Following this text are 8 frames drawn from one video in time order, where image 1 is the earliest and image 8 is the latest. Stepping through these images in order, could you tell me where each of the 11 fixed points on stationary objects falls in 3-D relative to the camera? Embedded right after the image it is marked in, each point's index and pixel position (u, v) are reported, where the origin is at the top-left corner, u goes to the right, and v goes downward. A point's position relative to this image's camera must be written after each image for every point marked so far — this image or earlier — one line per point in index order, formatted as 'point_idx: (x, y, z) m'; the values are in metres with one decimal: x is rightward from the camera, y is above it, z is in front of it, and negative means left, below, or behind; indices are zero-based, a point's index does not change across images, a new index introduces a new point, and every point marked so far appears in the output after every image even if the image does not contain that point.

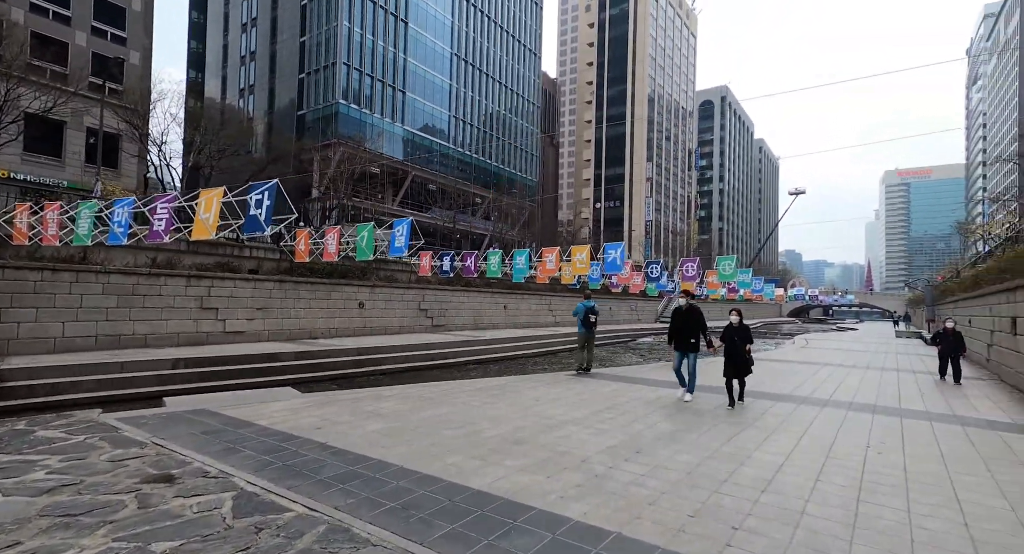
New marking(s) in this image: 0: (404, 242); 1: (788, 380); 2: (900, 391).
0: (-1.8, +0.6, +9.2) m
1: (+4.9, -1.7, +9.5) m
2: (+5.8, -1.6, +8.2) m
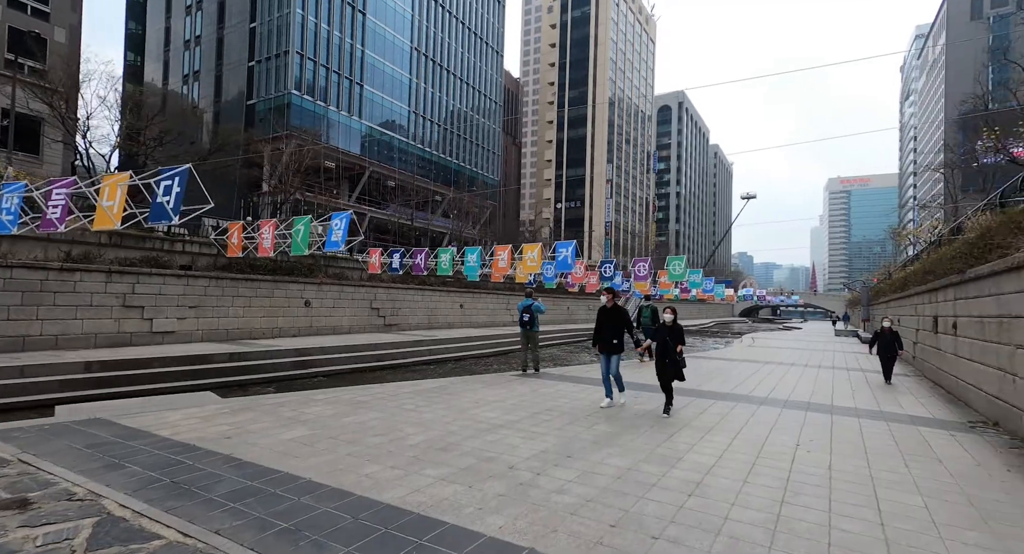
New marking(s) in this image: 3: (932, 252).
0: (-2.7, +0.7, +8.9) m
1: (+3.9, -1.7, +9.6) m
2: (+5.0, -1.7, +8.4) m
3: (+9.2, +0.6, +12.0) m
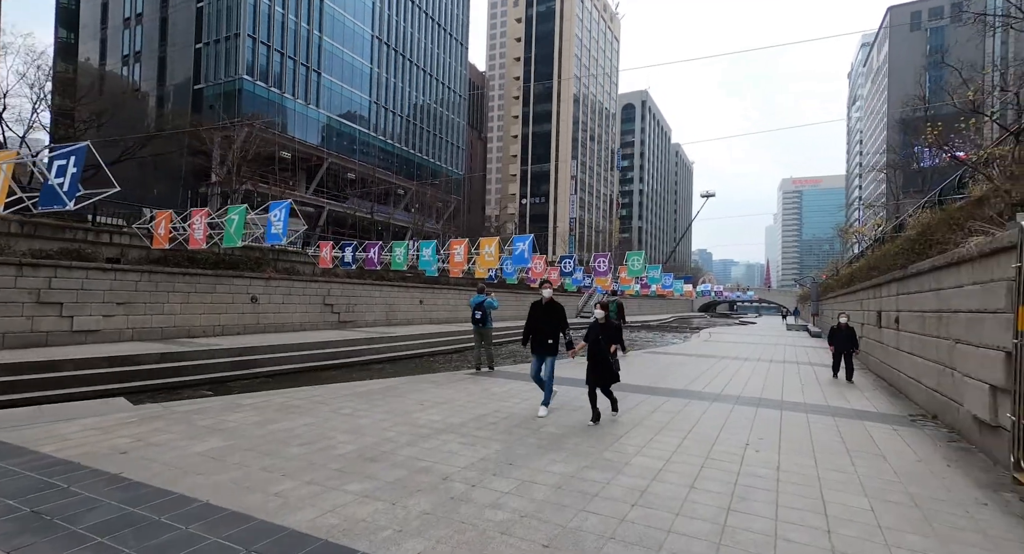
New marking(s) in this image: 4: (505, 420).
0: (-3.5, +0.7, +8.3) m
1: (+3.1, -1.7, +9.5) m
2: (+4.2, -1.6, +8.4) m
3: (+8.2, +0.6, +12.3) m
4: (-0.1, -1.5, +5.9) m
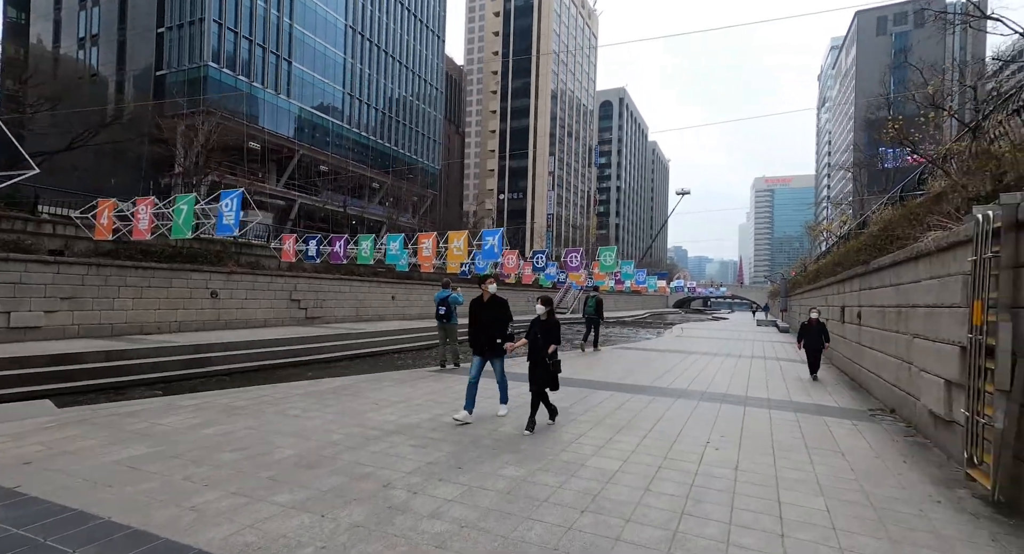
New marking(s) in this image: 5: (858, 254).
0: (-4.0, +0.8, +8.0) m
1: (+2.5, -1.6, +9.4) m
2: (+3.7, -1.6, +8.4) m
3: (+7.5, +0.7, +12.4) m
4: (-0.5, -1.5, +5.7) m
5: (+5.8, +0.4, +9.2) m
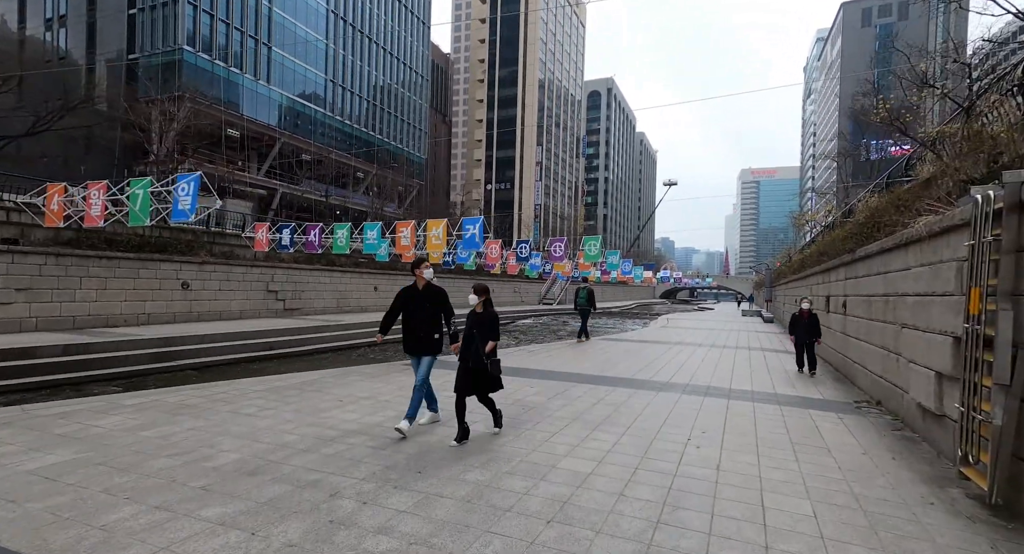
0: (-4.4, +1.0, +7.5) m
1: (+2.1, -1.4, +9.2) m
2: (+3.3, -1.4, +8.1) m
3: (+7.1, +1.0, +12.2) m
4: (-0.8, -1.4, +5.4) m
5: (+5.4, +0.6, +8.9) m
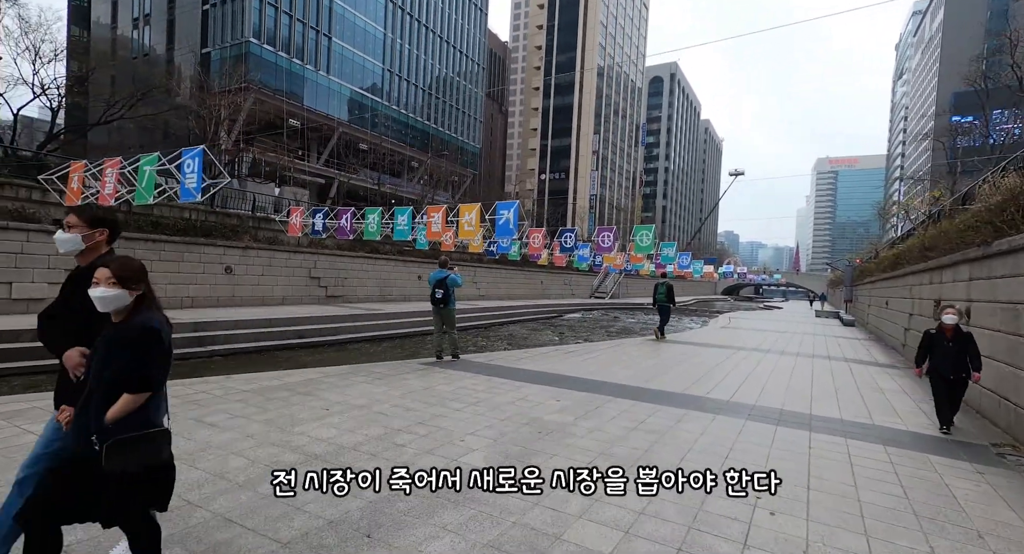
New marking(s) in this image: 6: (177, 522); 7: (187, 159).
0: (-4.0, +1.2, +6.8) m
1: (+2.6, -1.3, +7.8) m
2: (+3.7, -1.3, +6.7) m
3: (+7.9, +1.0, +10.3) m
4: (-0.7, -1.3, +4.4) m
5: (+5.9, +0.6, +7.3) m
6: (-1.6, -1.2, +2.7) m
7: (-4.2, +1.5, +7.1) m
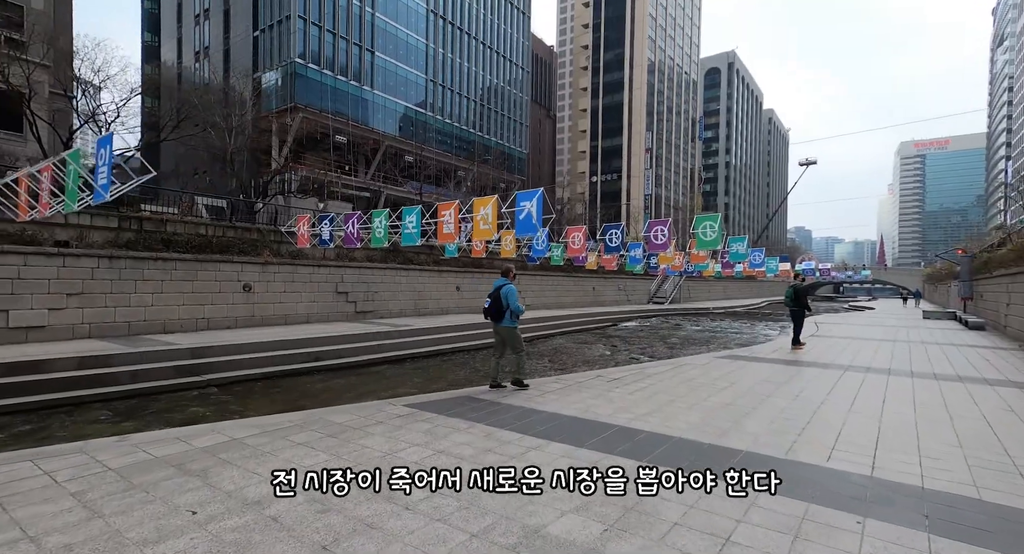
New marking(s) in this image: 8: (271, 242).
0: (-3.9, +1.0, +5.2) m
1: (+2.8, -1.3, +5.5) m
2: (+3.8, -1.3, +4.2) m
3: (+8.2, +1.2, +7.4) m
4: (-0.8, -1.3, +2.4) m
5: (+6.0, +0.7, +4.6) m
6: (-1.9, -1.3, +0.8) m
7: (-4.2, +1.3, +5.5) m
8: (-6.8, +1.0, +15.1) m
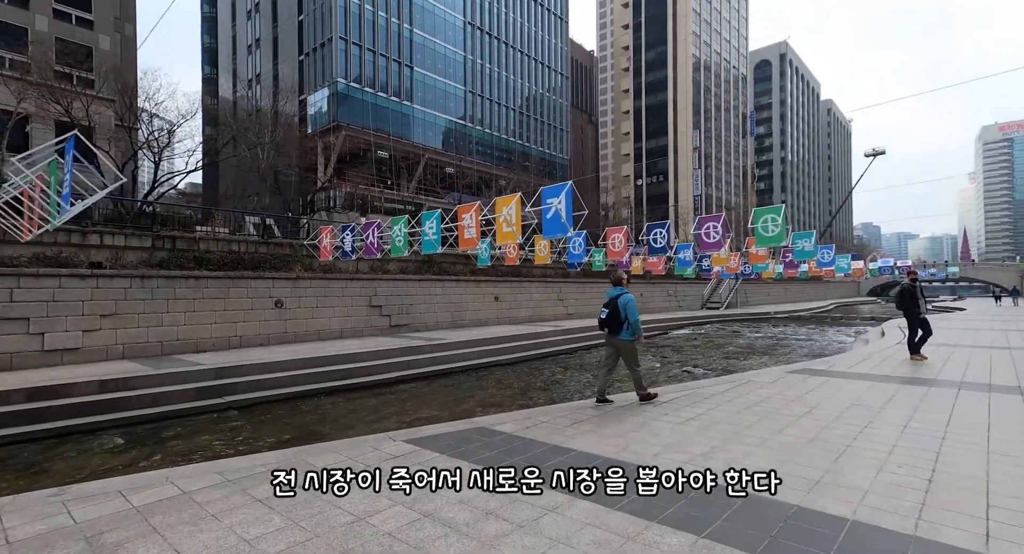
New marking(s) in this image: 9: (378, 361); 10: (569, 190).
0: (-3.8, +0.8, +4.6) m
1: (+3.0, -1.3, +4.2) m
2: (+3.8, -1.2, +2.9) m
3: (+8.5, +1.3, +5.7) m
4: (-0.9, -1.4, +1.4) m
5: (+6.0, +0.9, +3.1) m
6: (-2.1, -1.3, 0.0) m
7: (-4.0, +1.1, +4.9) m
8: (-5.8, +0.6, +14.6) m
9: (-3.1, -1.7, +11.4) m
10: (+1.2, +1.3, +8.7) m
